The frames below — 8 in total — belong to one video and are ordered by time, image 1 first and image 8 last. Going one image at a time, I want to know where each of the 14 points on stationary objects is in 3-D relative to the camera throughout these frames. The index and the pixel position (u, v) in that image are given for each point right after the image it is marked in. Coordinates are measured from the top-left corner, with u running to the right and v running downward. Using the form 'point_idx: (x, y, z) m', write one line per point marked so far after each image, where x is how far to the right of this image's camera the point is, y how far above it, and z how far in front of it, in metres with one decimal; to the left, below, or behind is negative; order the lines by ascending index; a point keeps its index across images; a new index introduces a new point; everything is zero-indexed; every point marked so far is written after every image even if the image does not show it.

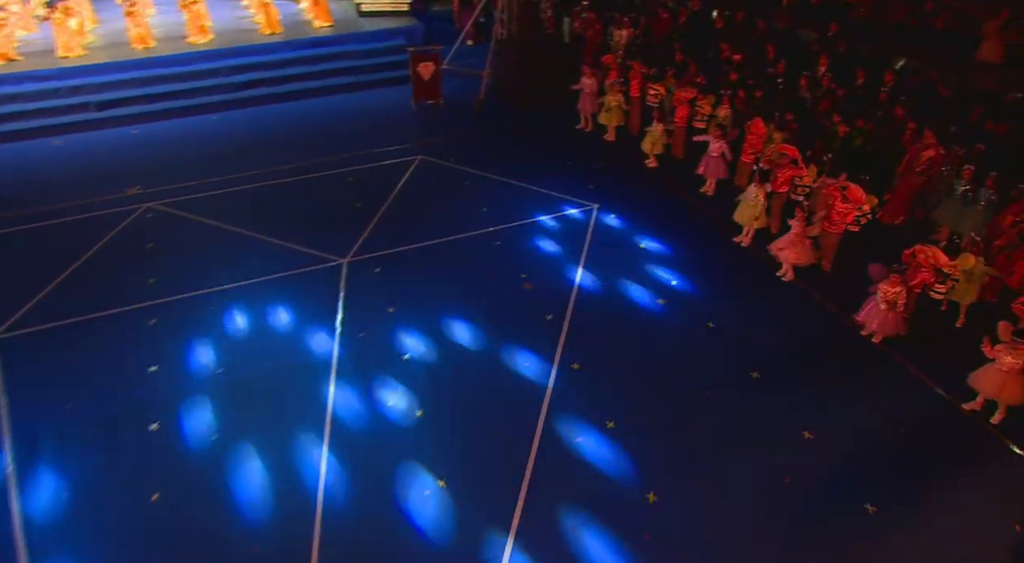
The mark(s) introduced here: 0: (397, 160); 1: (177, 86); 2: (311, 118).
0: (-1.5, +1.6, +8.6) m
1: (-4.4, +2.7, +8.9) m
2: (-2.8, +2.4, +9.2) m
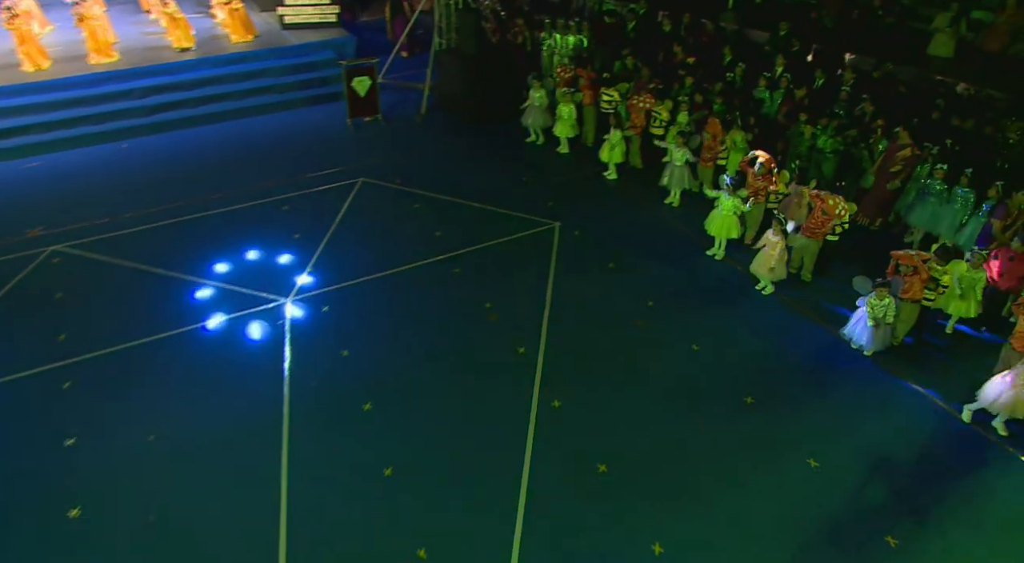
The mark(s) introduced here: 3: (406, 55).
0: (-2.1, +1.2, +7.8) m
1: (-5.1, +2.1, +7.8) m
2: (-3.4, +1.8, +8.3) m
3: (-1.7, +3.7, +10.6) m
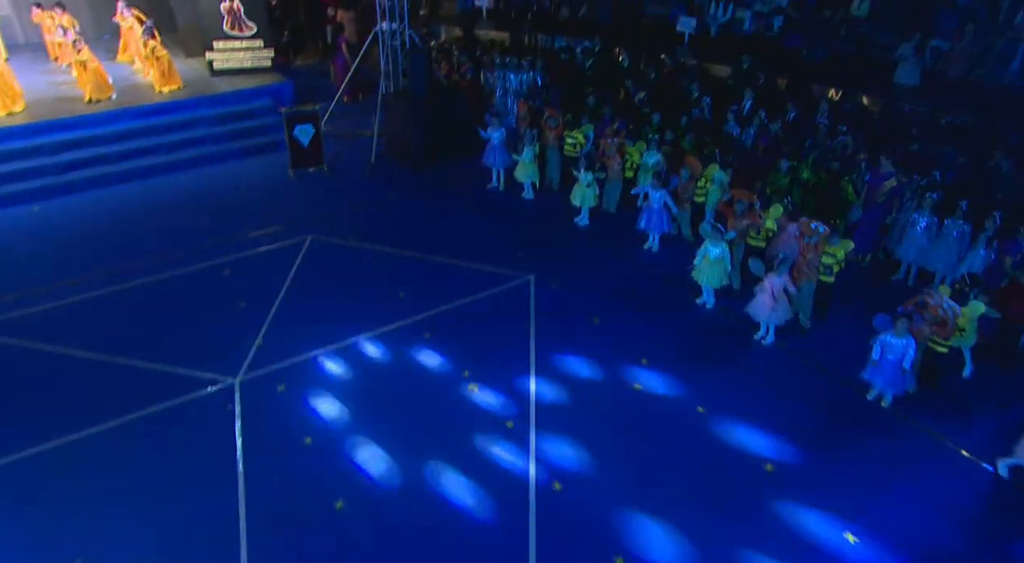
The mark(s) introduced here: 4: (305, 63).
0: (-2.4, +0.4, +6.9) m
1: (-5.4, +1.1, +6.7) m
2: (-3.8, +0.9, +7.3) m
3: (-2.5, +2.8, +9.8) m
4: (-3.5, +3.7, +11.2) m
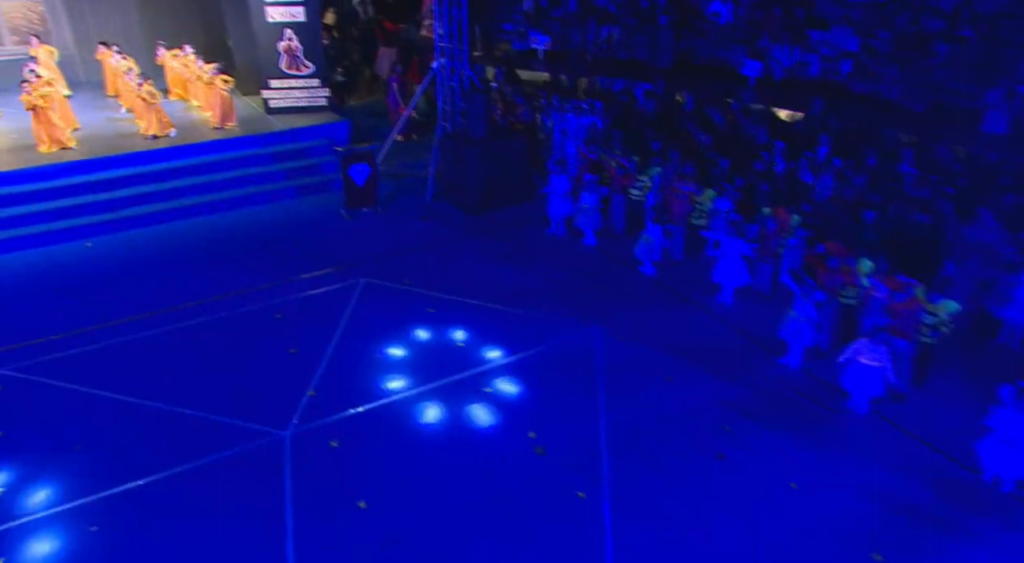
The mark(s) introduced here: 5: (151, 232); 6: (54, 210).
0: (-1.8, -0.1, +6.5) m
1: (-4.7, +0.8, +6.5) m
2: (-3.1, +0.5, +7.0) m
3: (-1.6, +2.1, +9.6) m
4: (-2.6, +3.0, +11.1) m
5: (-3.8, +0.5, +7.0) m
6: (-4.6, +0.7, +6.5) m
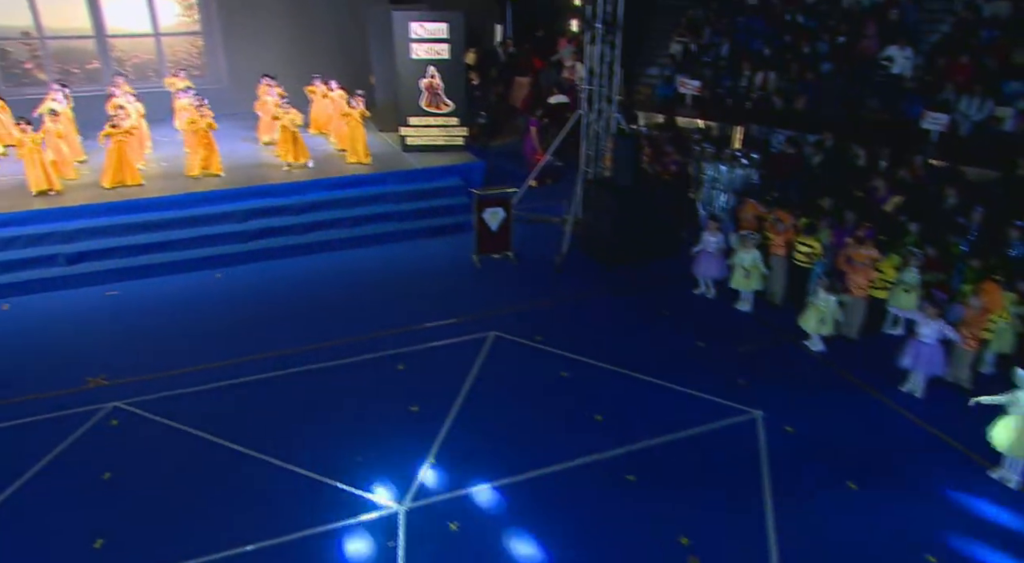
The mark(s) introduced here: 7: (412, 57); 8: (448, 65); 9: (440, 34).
0: (-0.5, -0.5, +6.0) m
1: (-3.3, +0.5, +6.5) m
2: (-1.7, +0.1, +6.7) m
3: (+0.3, +1.4, +9.1) m
4: (-0.3, +2.3, +10.8) m
5: (-2.4, +0.2, +6.8) m
6: (-3.2, +0.4, +6.4) m
7: (-1.3, +2.9, +8.3) m
8: (-0.8, +2.8, +8.4) m
9: (-0.9, +3.1, +8.3) m
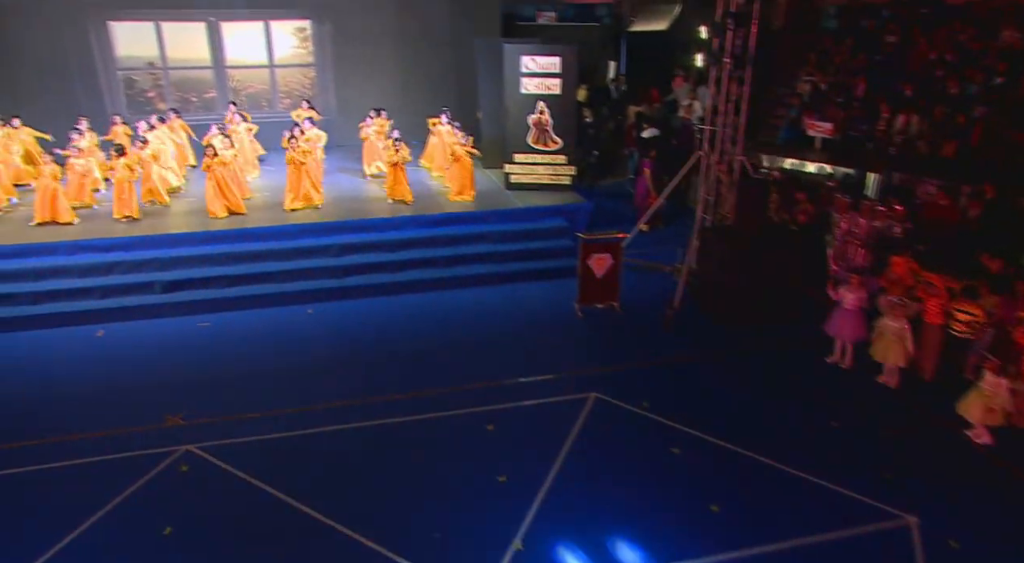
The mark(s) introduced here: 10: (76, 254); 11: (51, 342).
0: (+0.4, -1.0, +5.4) m
1: (-2.3, +0.2, +6.3) m
2: (-0.7, -0.4, +6.3) m
3: (+1.7, +0.7, +8.5) m
4: (+1.3, +1.5, +10.3) m
5: (-1.4, -0.2, +6.5) m
6: (-2.2, +0.1, +6.2) m
7: (+0.1, +2.3, +8.0) m
8: (+0.6, +2.2, +8.0) m
9: (+0.5, +2.6, +7.9) m
10: (-3.9, +0.2, +5.8) m
11: (-3.7, -0.5, +5.1) m
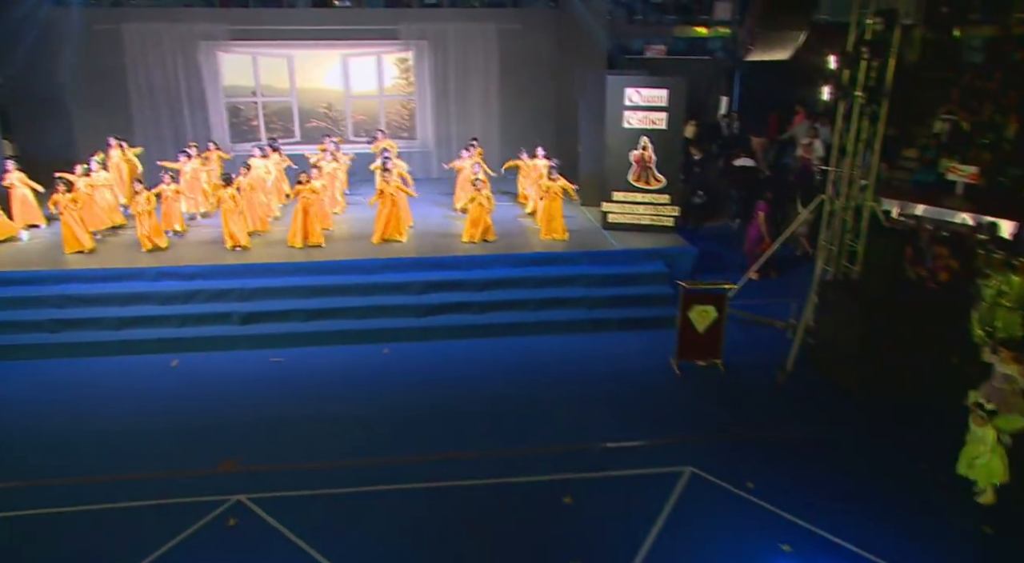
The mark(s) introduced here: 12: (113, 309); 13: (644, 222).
0: (+1.0, -1.4, +4.7) m
1: (-1.5, -0.2, +6.1) m
2: (+0.1, -0.8, +5.8) m
3: (+2.9, +0.1, +7.7) m
4: (+2.8, +0.8, +9.5) m
5: (-0.5, -0.6, +6.1) m
6: (-1.4, -0.2, +6.0) m
7: (+1.3, +1.8, +7.5) m
8: (+1.7, +1.7, +7.5) m
9: (+1.6, +2.0, +7.3) m
10: (-3.2, 0.0, +5.9) m
11: (-3.0, -0.7, +5.1) m
12: (-3.4, -0.2, +5.6) m
13: (+1.6, +0.7, +7.7) m
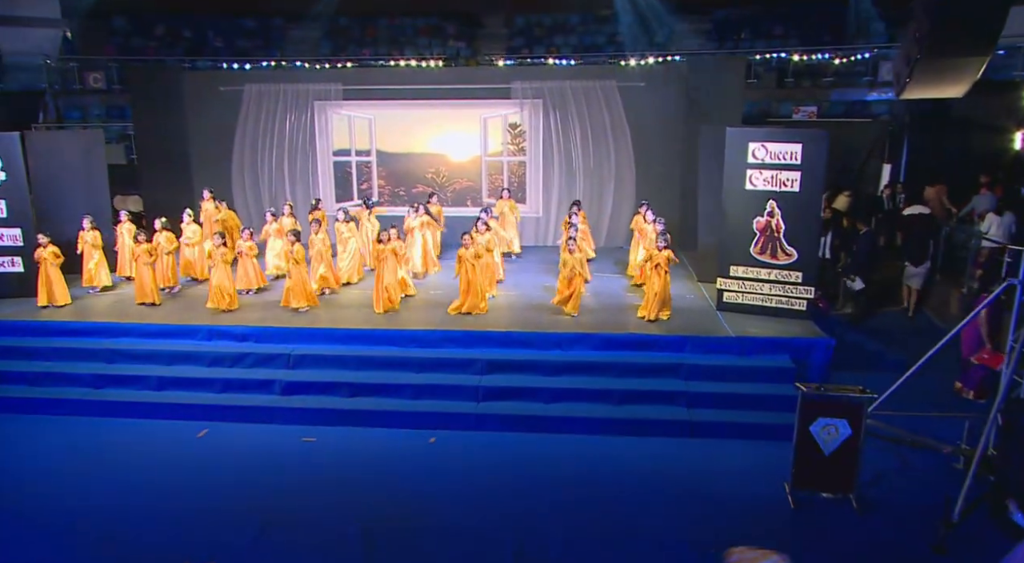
0: (+1.2, -1.9, +3.4) m
1: (-0.8, -0.8, +5.4) m
2: (+0.6, -1.4, +4.8) m
3: (+3.8, -0.9, +6.0) m
4: (+4.1, -0.4, +7.9) m
5: (0.0, -1.3, +5.2) m
6: (-0.7, -0.8, +5.3) m
7: (+2.3, +0.9, +6.4) m
8: (+2.7, +0.8, +6.2) m
9: (+2.6, +1.1, +6.2) m
10: (-2.5, -0.5, +5.6) m
11: (-2.6, -1.1, +4.8) m
12: (-2.9, -0.7, +5.3) m
13: (+2.5, -0.2, +6.4) m
